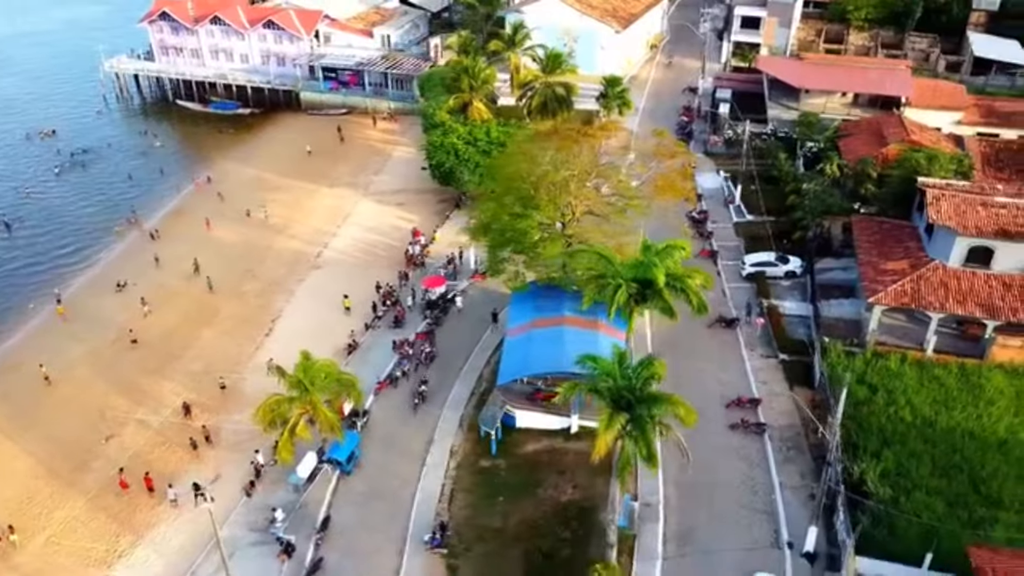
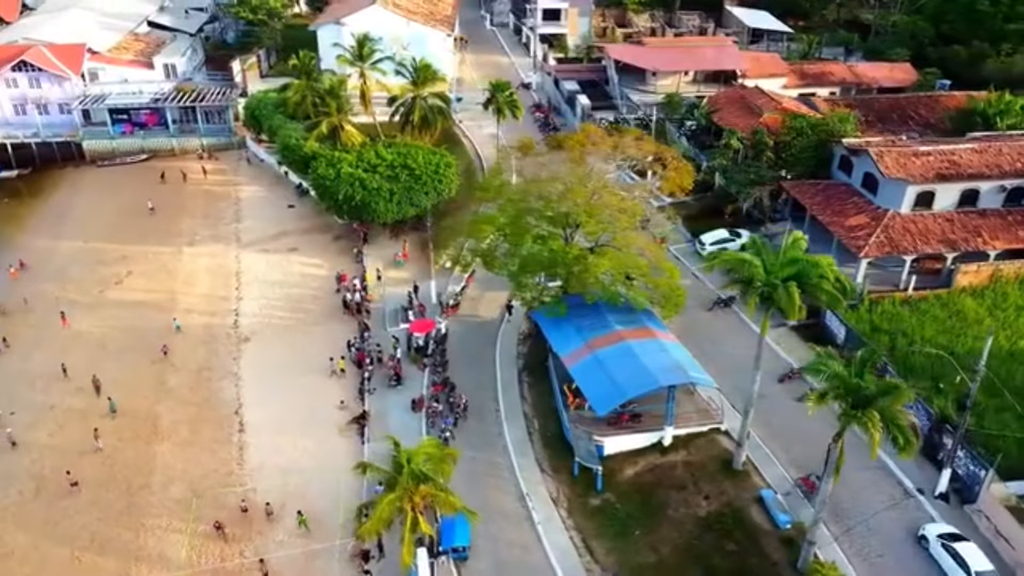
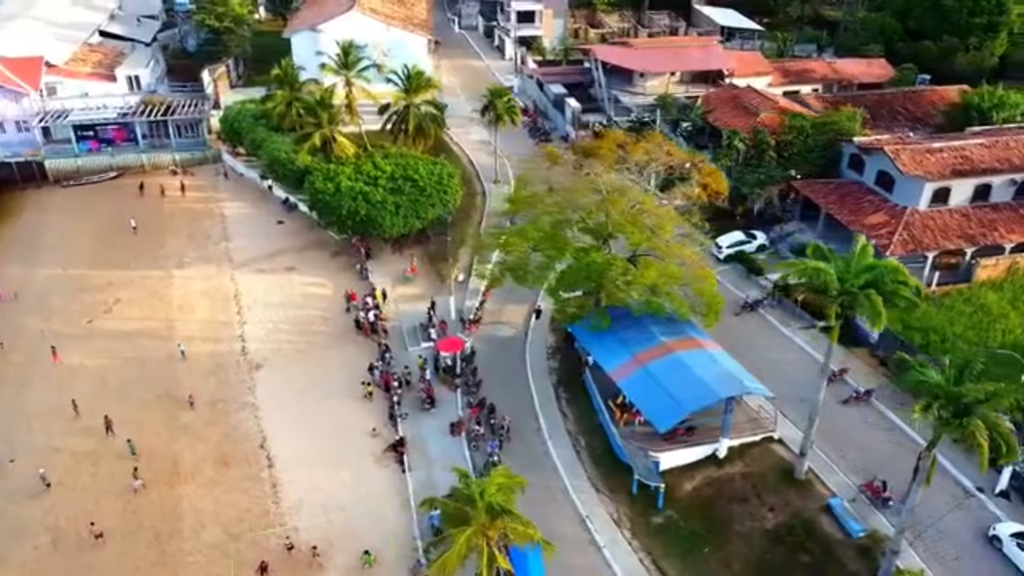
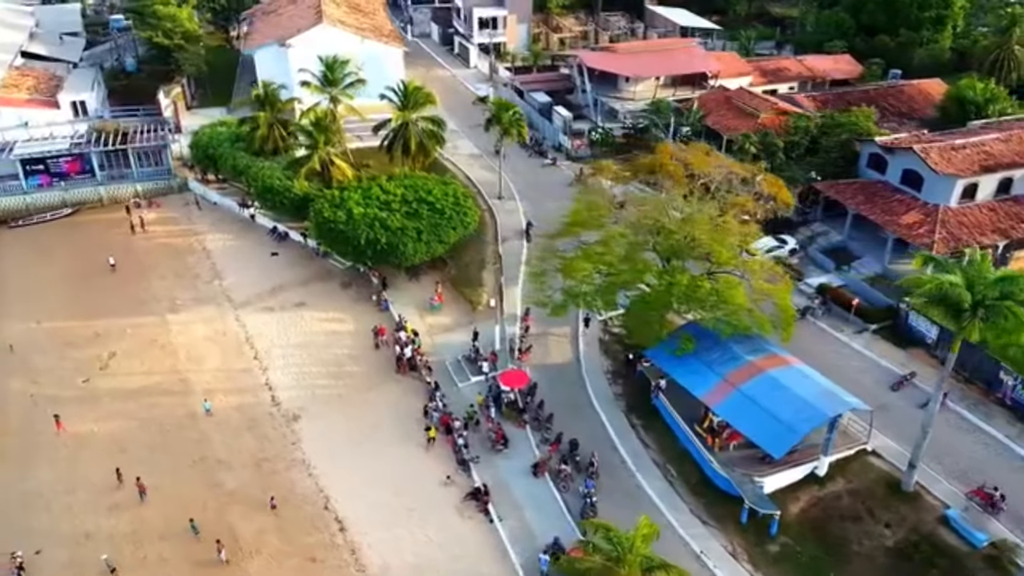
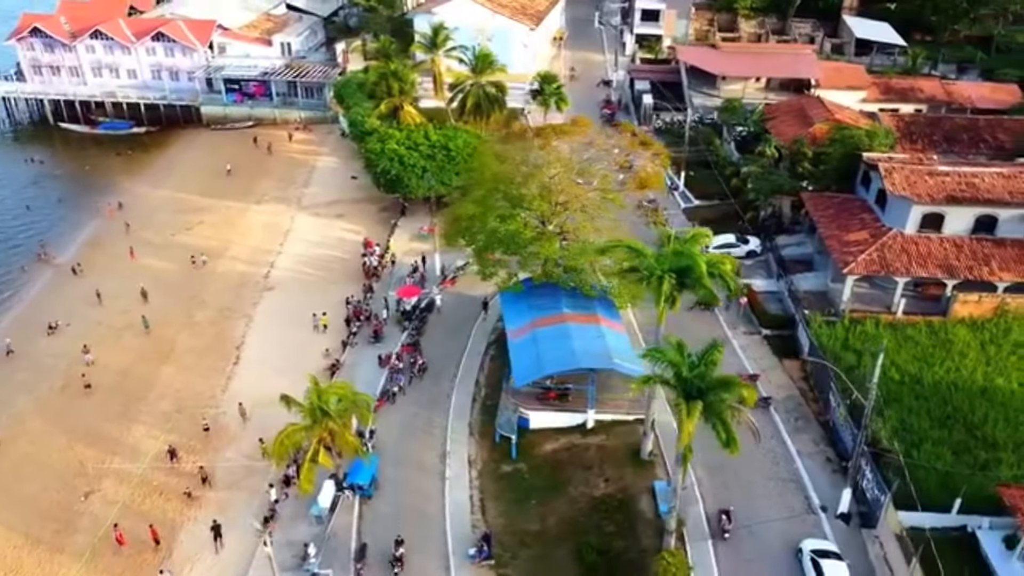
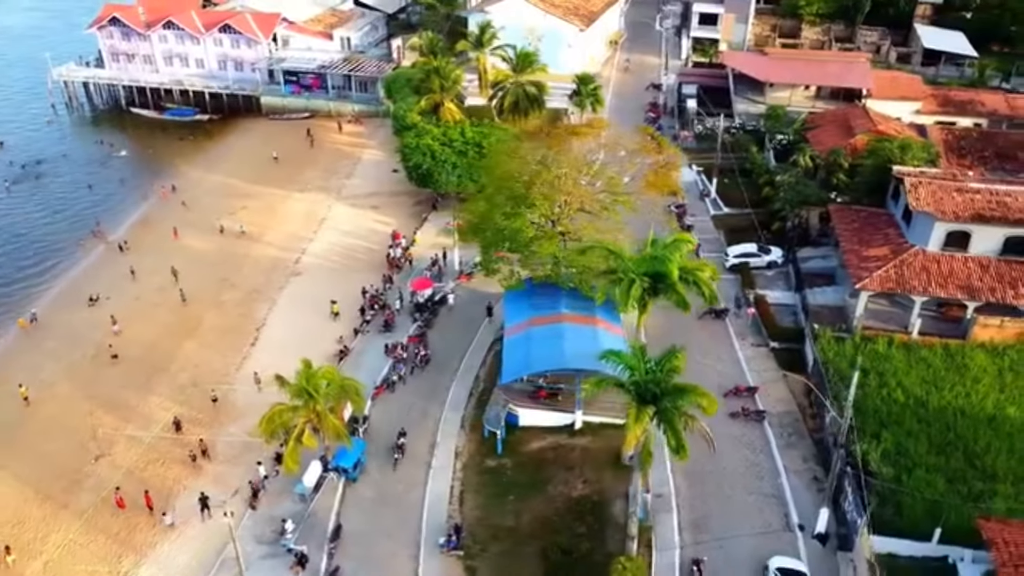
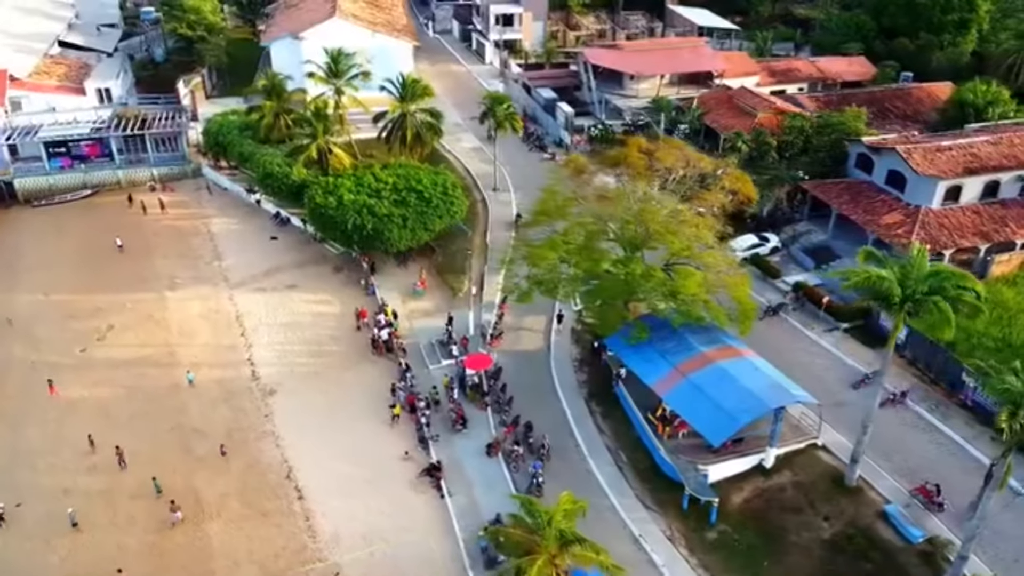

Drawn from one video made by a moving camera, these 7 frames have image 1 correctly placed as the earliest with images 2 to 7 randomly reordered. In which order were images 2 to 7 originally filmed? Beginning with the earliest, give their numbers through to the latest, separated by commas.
6, 5, 2, 3, 7, 4
